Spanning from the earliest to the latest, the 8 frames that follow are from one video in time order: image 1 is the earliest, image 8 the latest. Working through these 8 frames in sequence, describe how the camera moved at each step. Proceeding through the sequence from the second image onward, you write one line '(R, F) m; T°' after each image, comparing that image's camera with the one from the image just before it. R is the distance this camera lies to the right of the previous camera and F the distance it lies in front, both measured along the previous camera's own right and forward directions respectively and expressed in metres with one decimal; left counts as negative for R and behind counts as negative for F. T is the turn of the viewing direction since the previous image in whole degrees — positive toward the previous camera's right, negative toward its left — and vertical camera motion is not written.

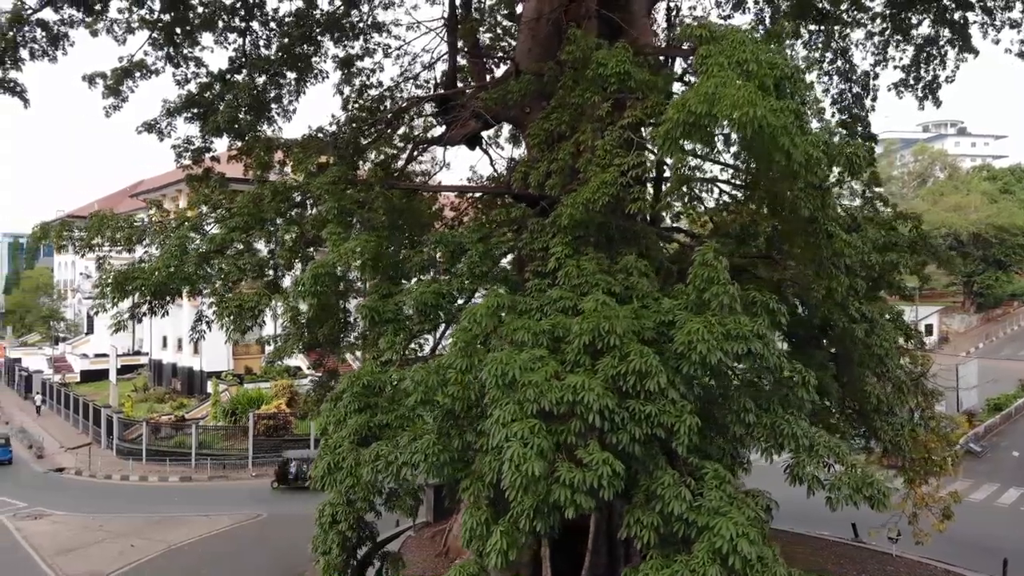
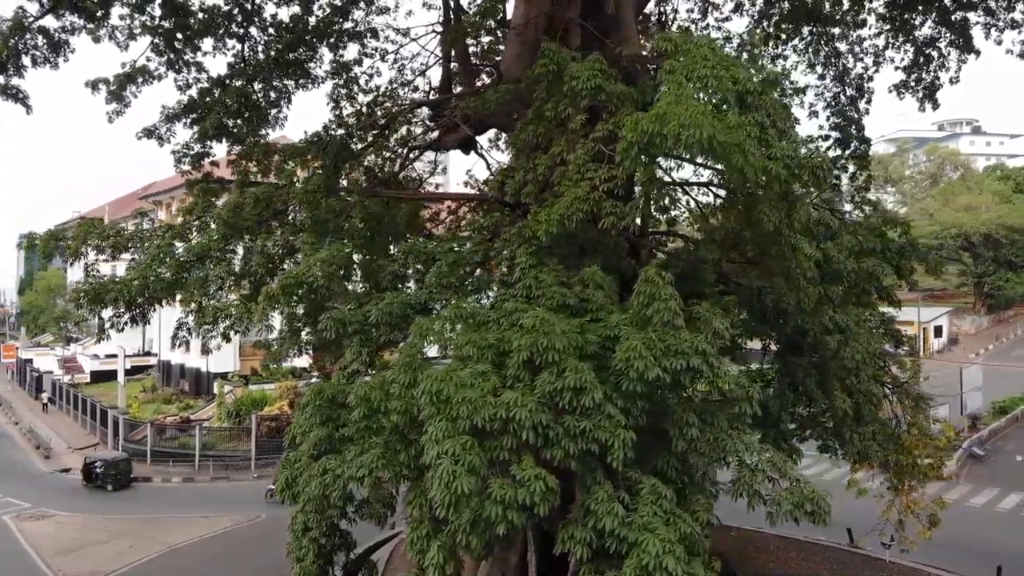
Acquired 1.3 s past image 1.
(+0.4, 0.0) m; -1°
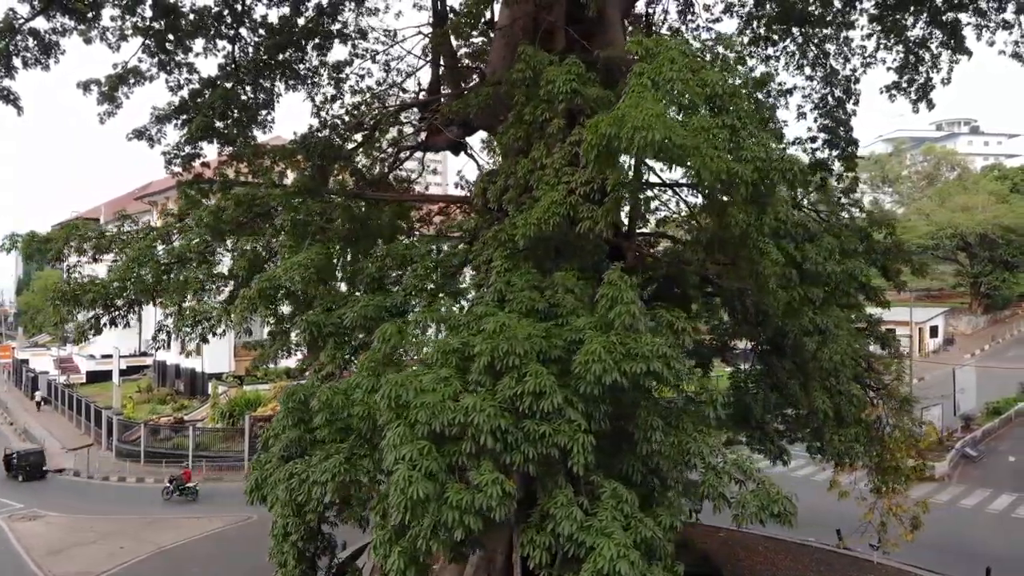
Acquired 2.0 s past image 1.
(+0.2, 0.0) m; 0°
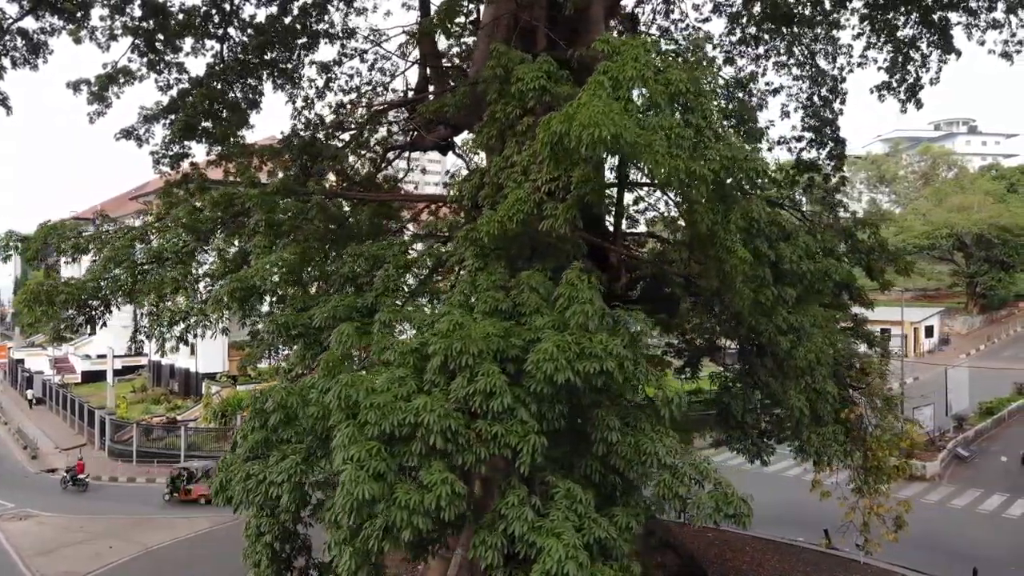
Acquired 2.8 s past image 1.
(+0.3, 0.0) m; 0°
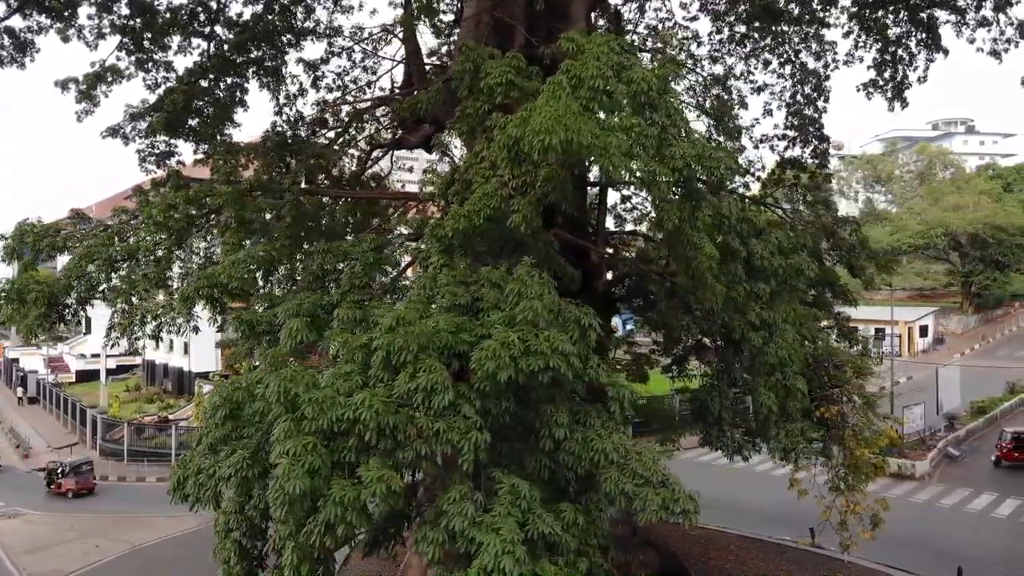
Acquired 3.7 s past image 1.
(+0.3, 0.0) m; 0°
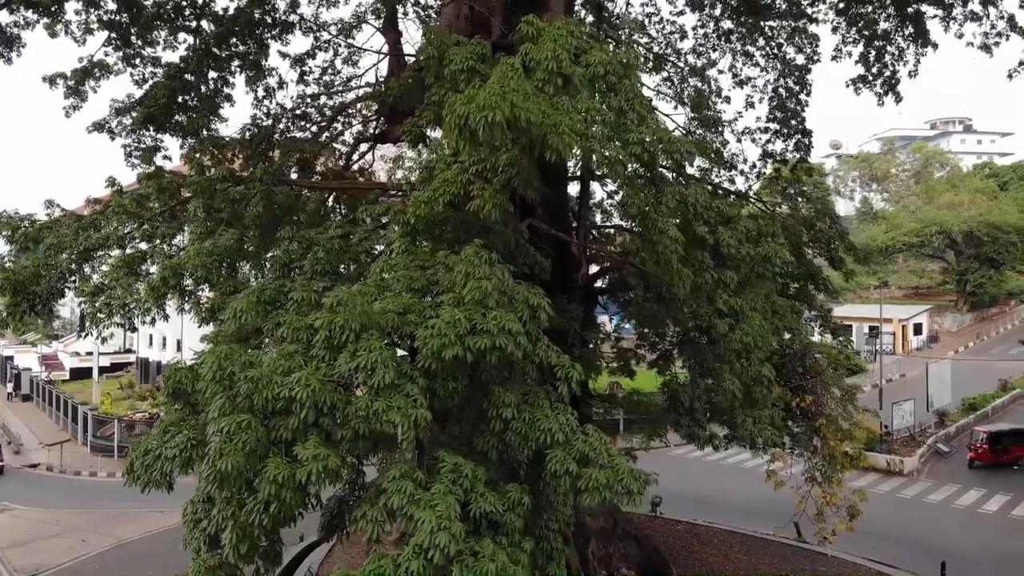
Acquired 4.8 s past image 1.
(+0.3, 0.0) m; 0°
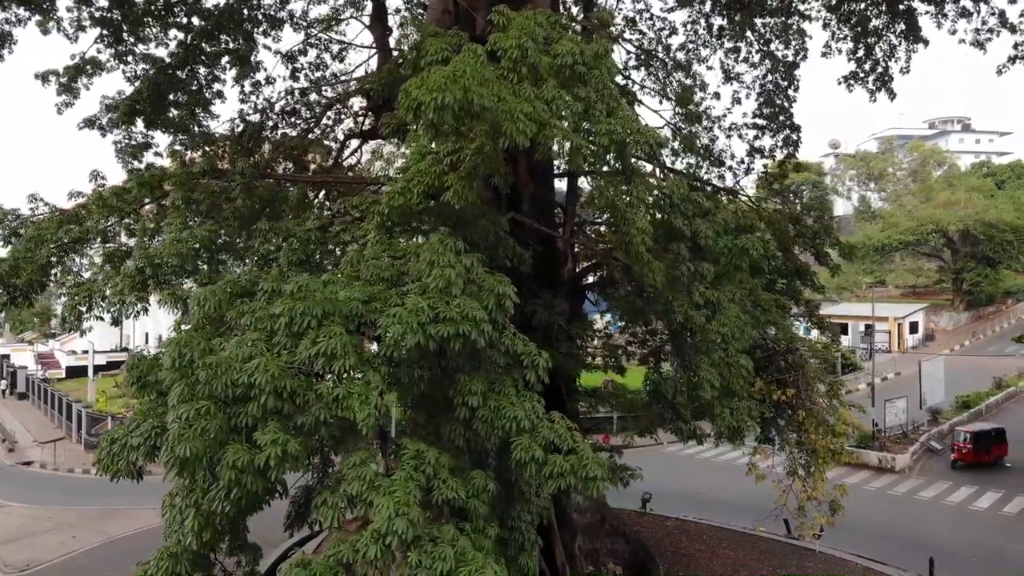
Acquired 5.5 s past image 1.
(+0.2, 0.0) m; 0°
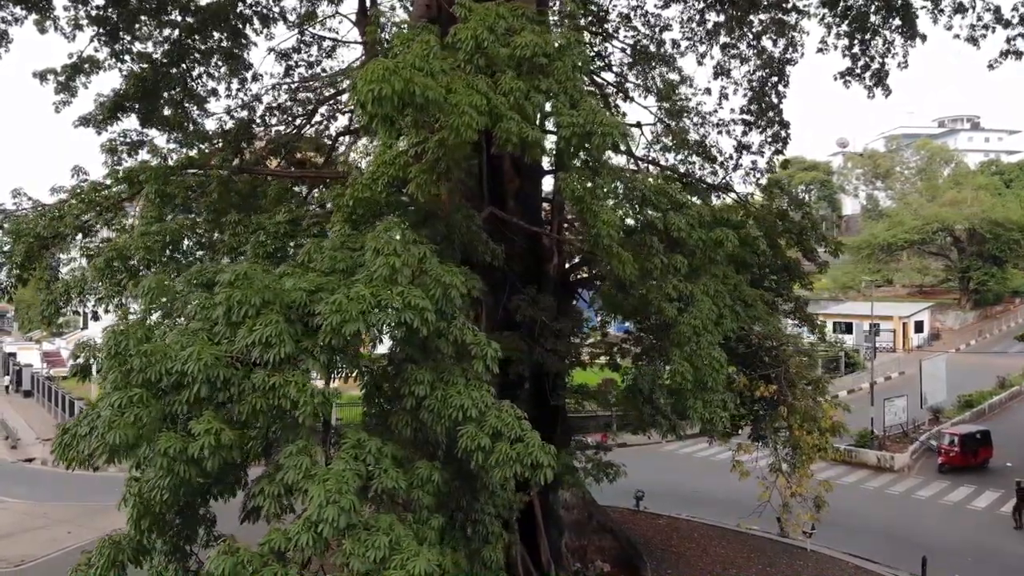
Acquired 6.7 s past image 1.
(+0.4, 0.0) m; -1°
